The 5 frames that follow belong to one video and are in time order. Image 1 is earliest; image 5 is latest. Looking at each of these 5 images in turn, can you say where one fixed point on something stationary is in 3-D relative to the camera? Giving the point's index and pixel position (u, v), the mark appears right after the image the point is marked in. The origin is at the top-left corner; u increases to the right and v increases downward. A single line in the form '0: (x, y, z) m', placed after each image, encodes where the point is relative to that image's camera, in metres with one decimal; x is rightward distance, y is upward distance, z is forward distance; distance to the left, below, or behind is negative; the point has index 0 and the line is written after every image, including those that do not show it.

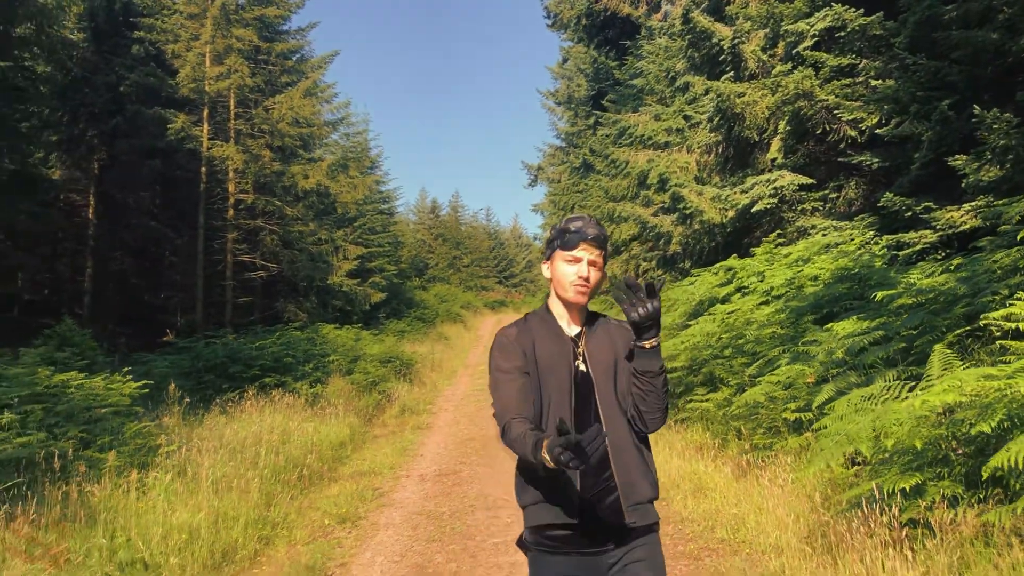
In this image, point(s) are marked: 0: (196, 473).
0: (-1.9, -1.1, +5.6) m
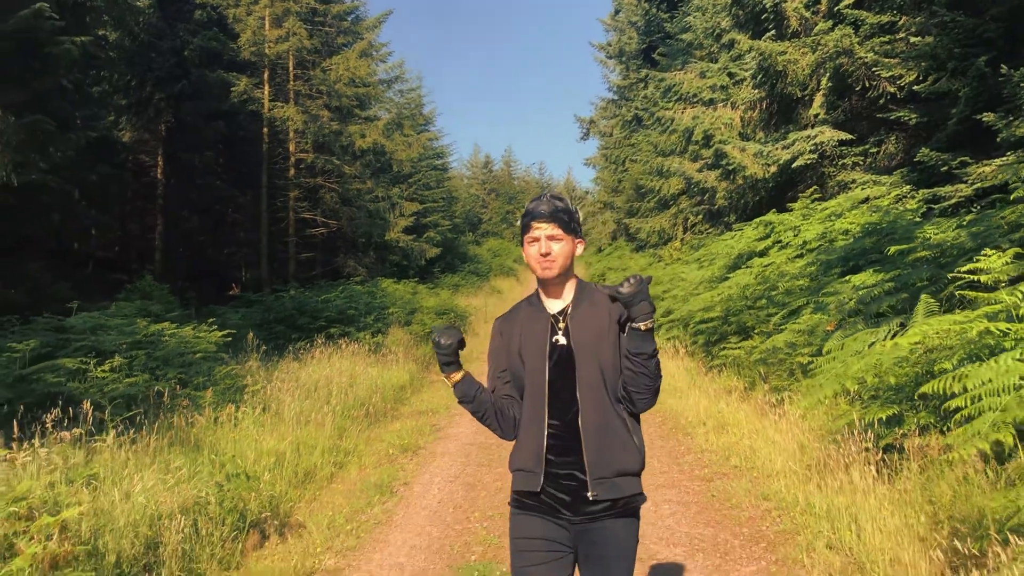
0: (-1.6, -0.8, +6.5) m
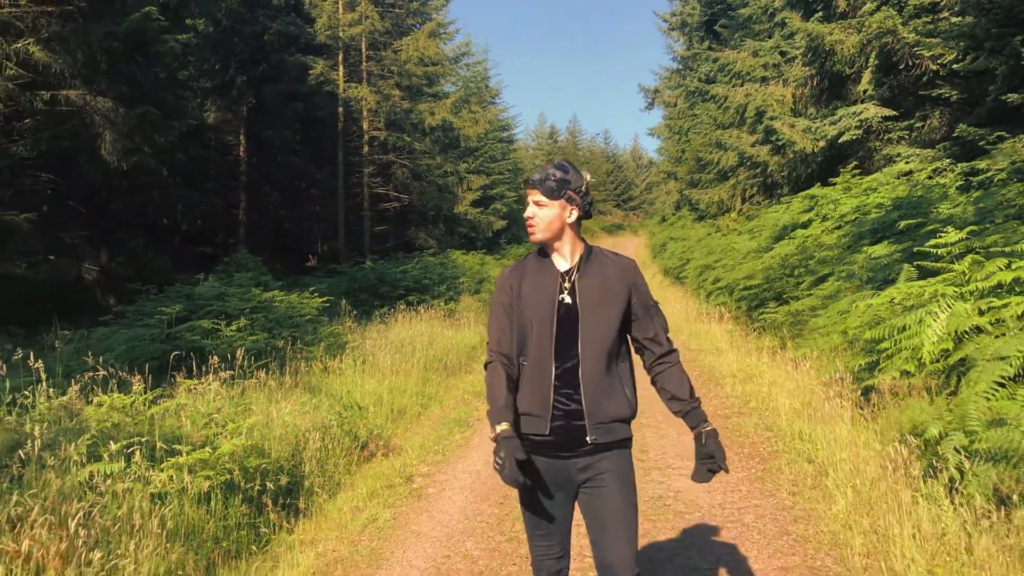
0: (-1.2, -0.6, +7.9) m
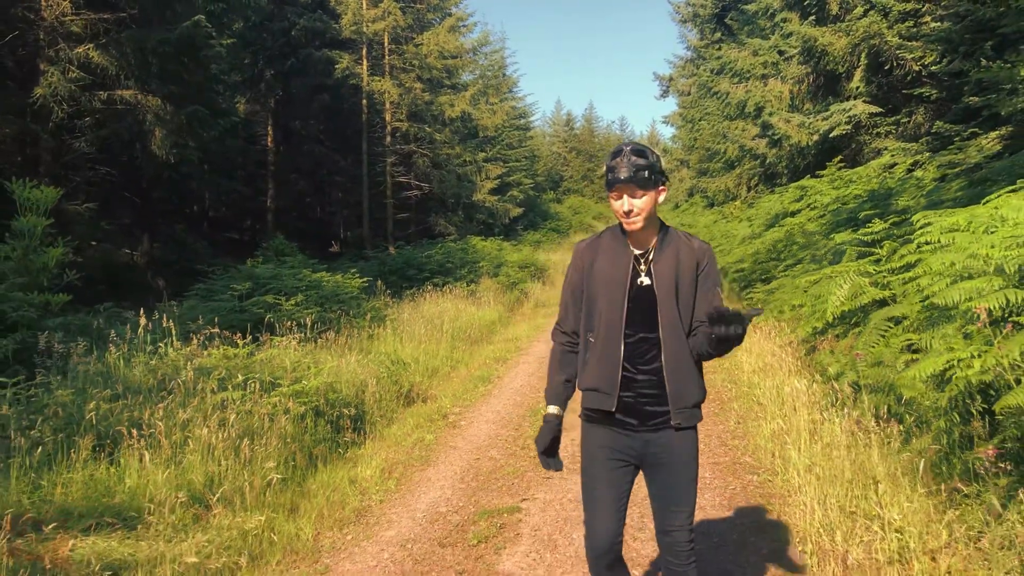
0: (-1.0, -0.4, +9.3) m
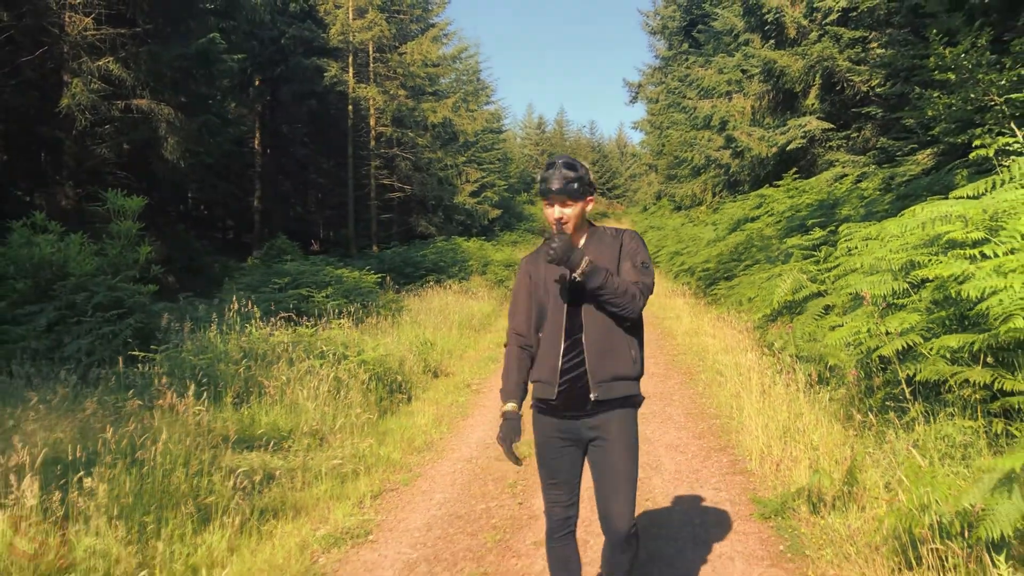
0: (-1.0, -0.4, +10.9) m
